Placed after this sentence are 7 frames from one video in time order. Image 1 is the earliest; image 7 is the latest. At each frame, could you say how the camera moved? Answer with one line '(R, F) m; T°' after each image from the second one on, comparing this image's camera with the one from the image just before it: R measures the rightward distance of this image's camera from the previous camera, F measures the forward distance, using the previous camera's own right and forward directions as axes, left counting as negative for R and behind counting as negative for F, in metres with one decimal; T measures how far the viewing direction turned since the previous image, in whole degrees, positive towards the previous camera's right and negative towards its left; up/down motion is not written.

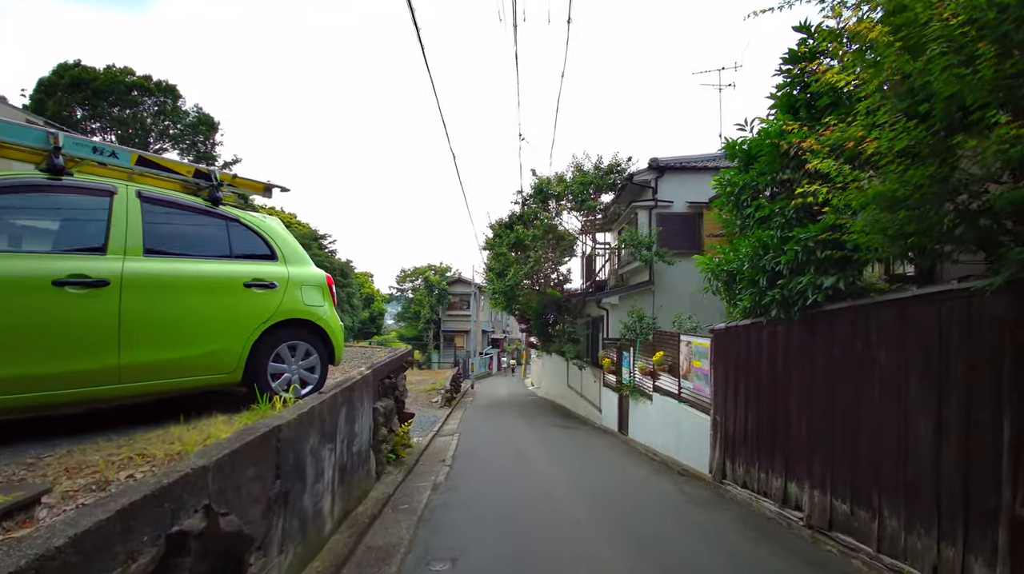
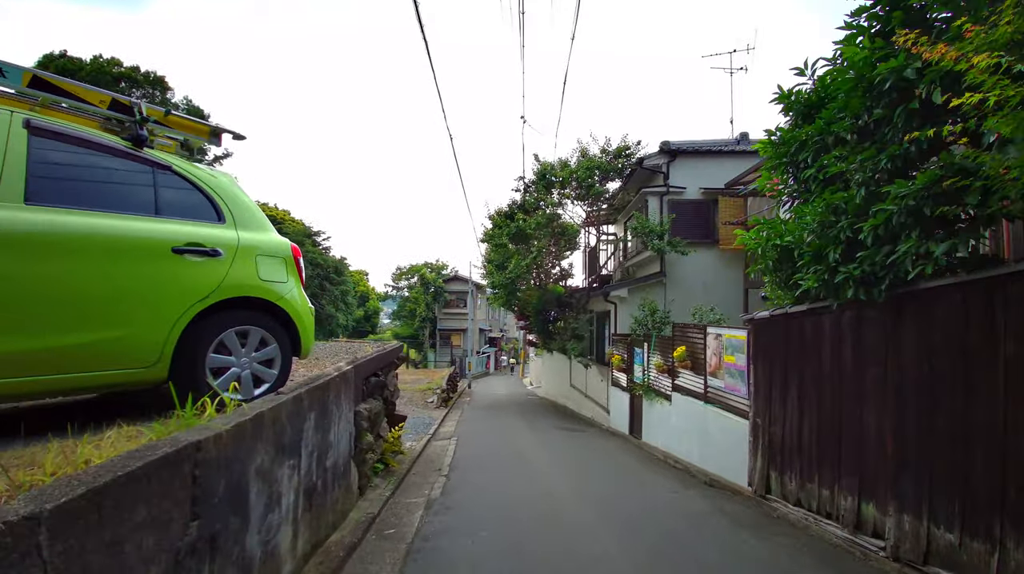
(-0.1, +1.0) m; 0°
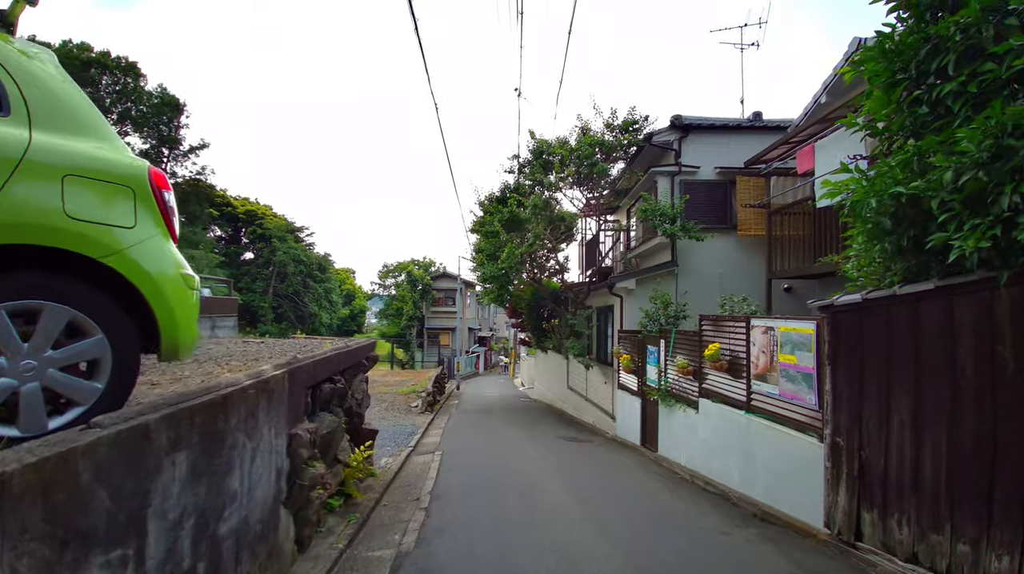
(-0.1, +1.5) m; +1°
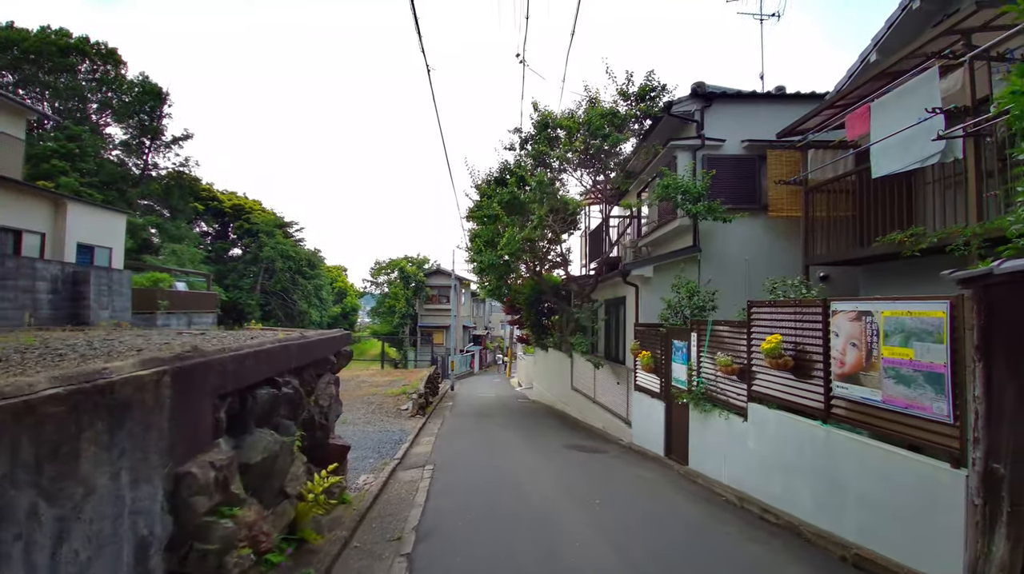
(-0.2, +1.3) m; +1°
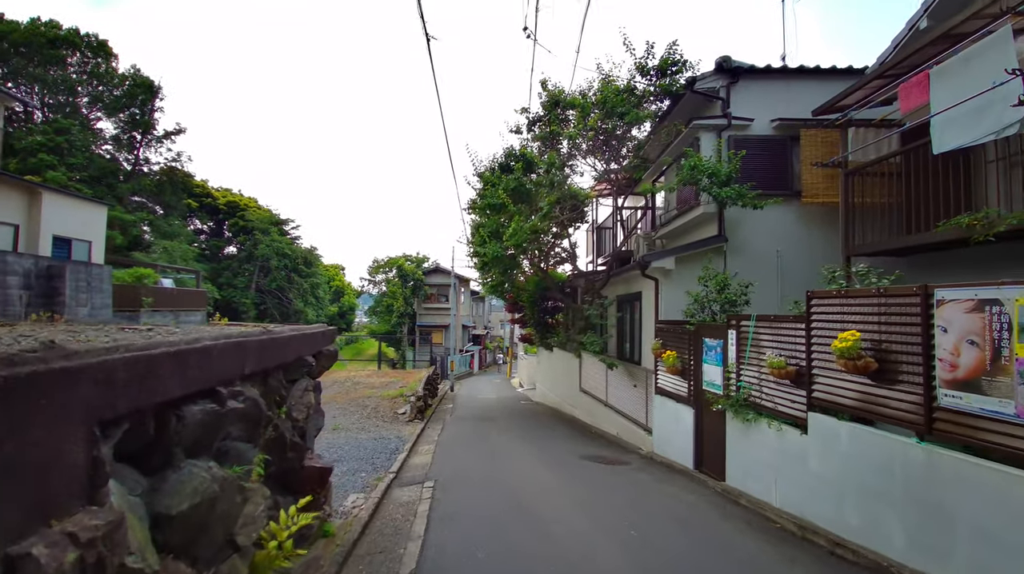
(-0.2, +0.9) m; 0°
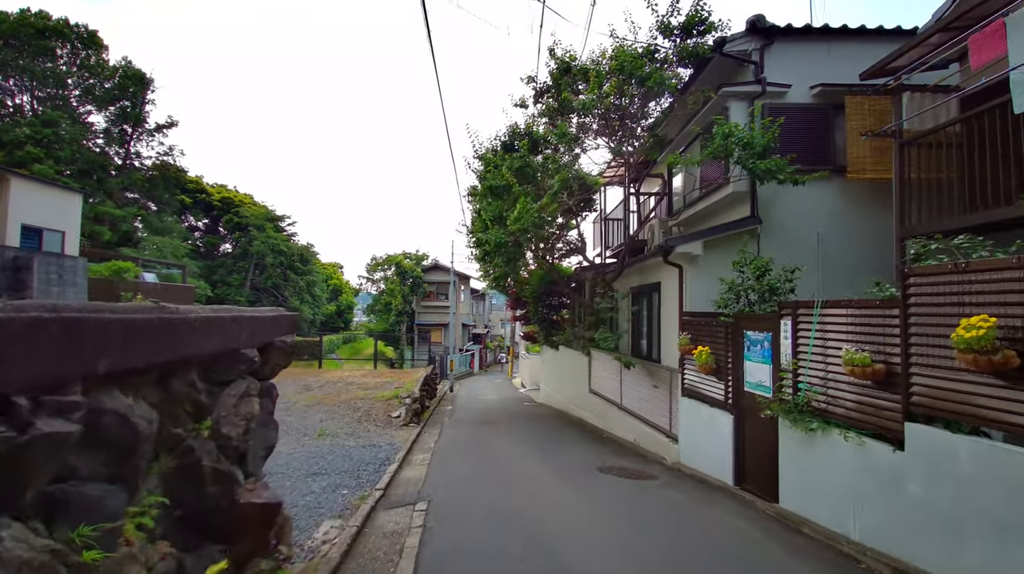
(-0.1, +1.1) m; 0°
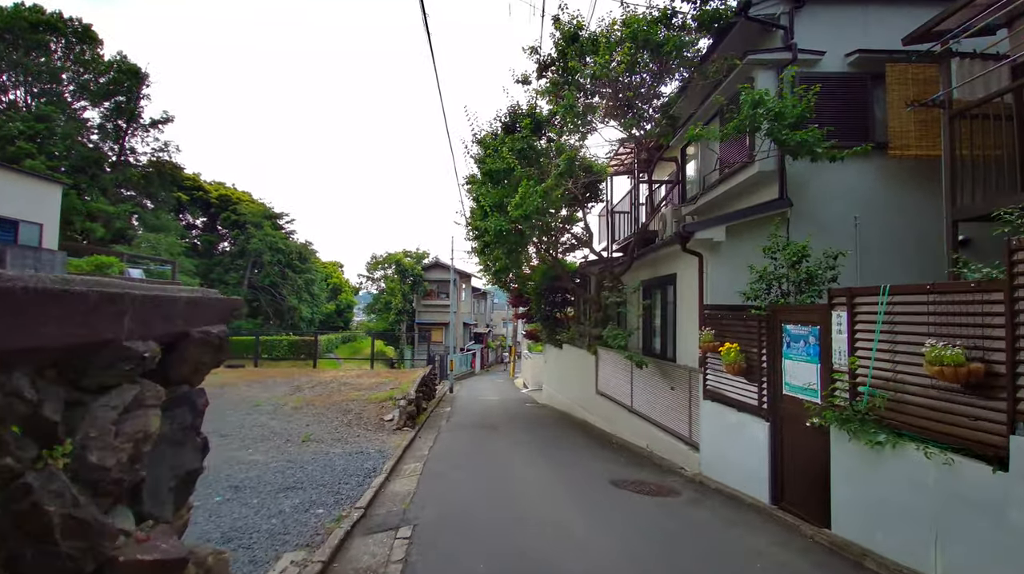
(0.0, +0.8) m; 0°
